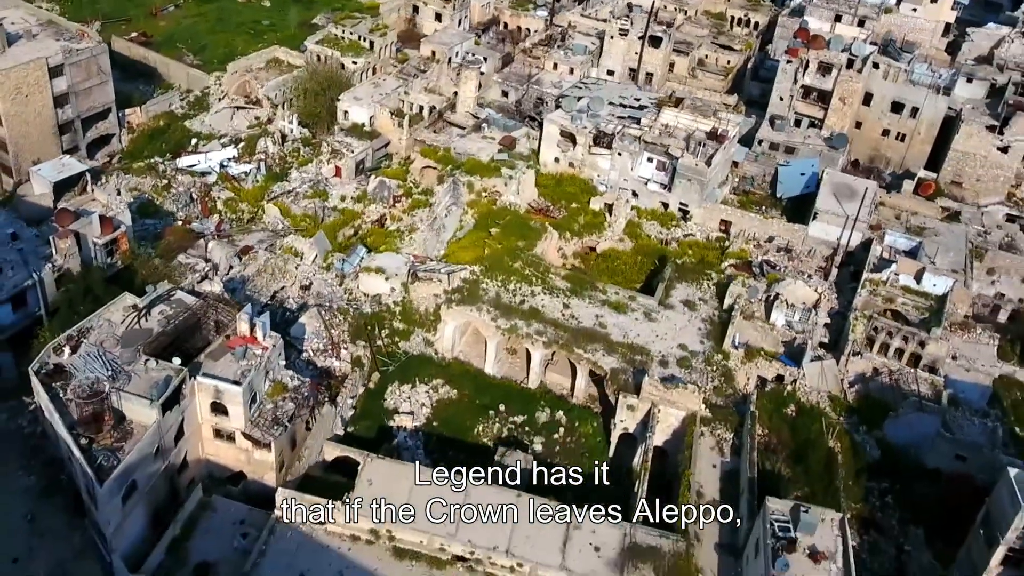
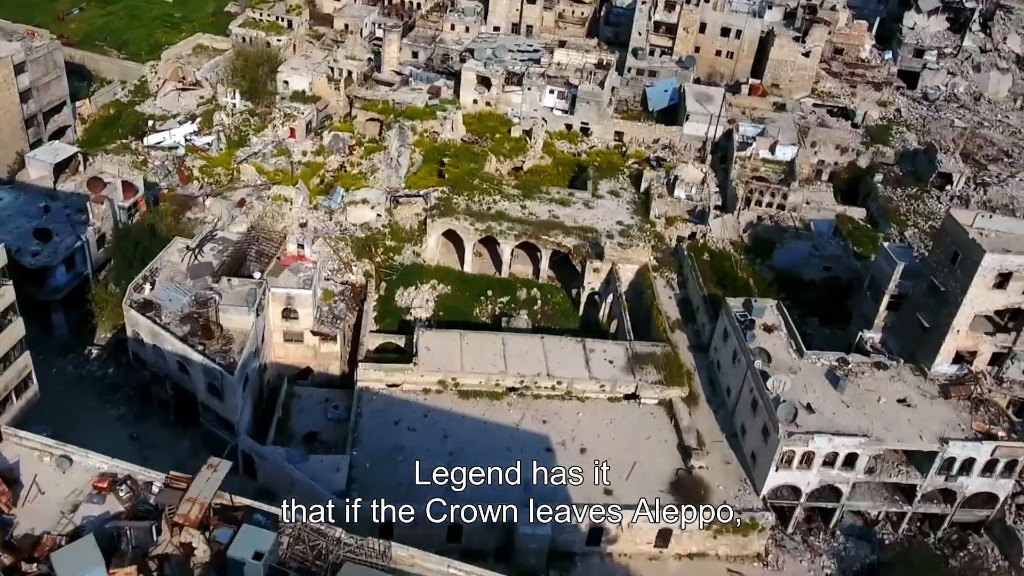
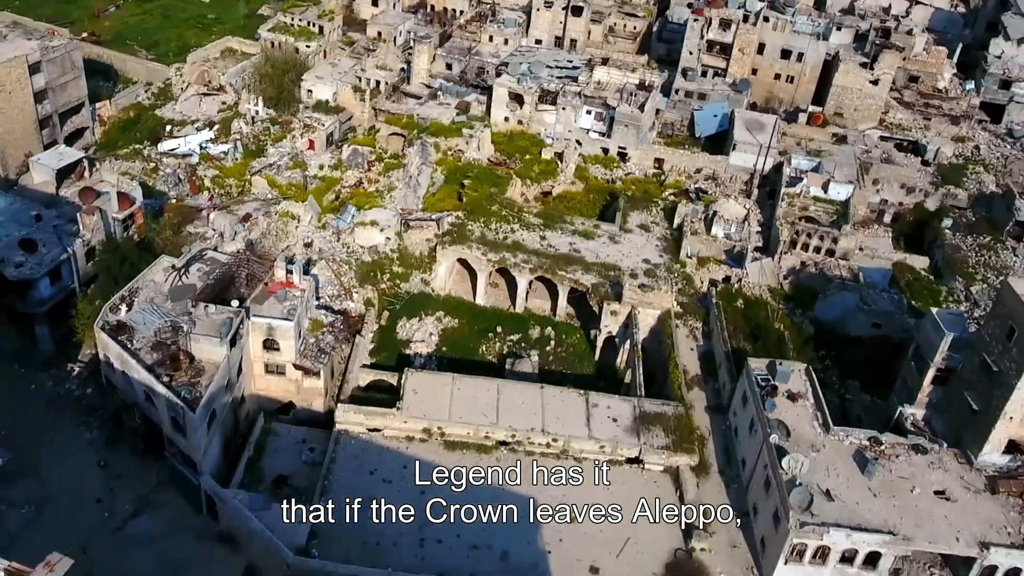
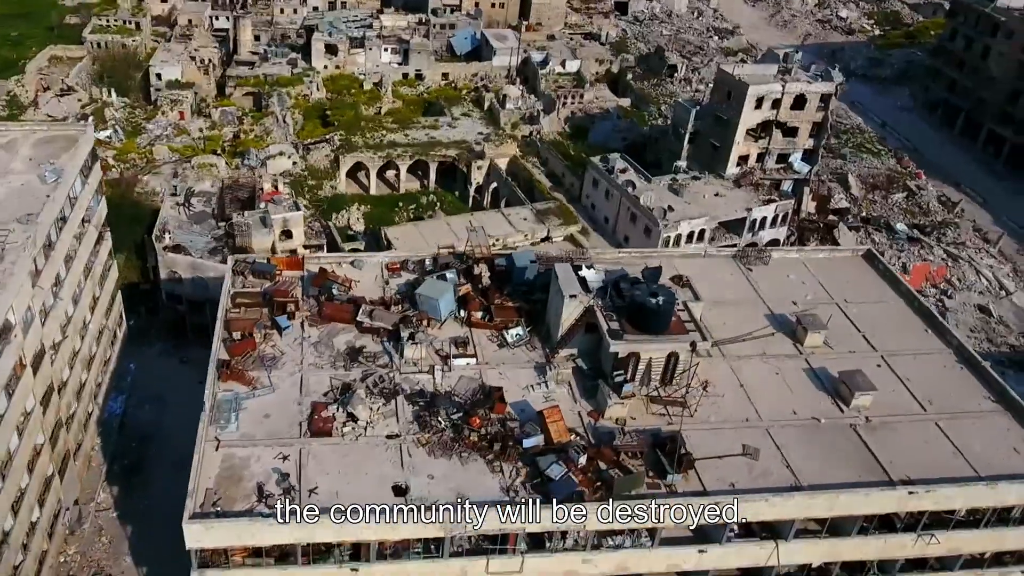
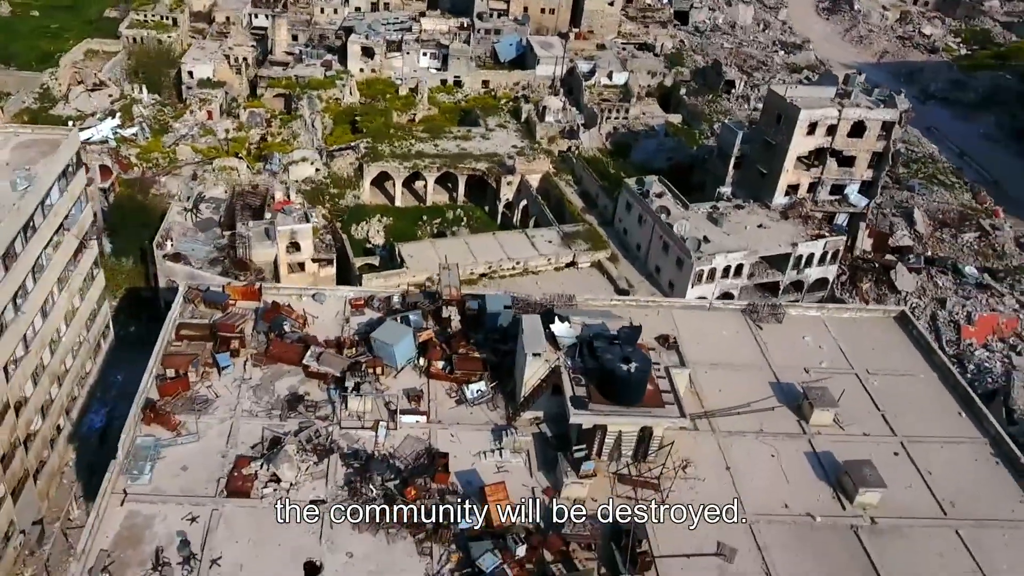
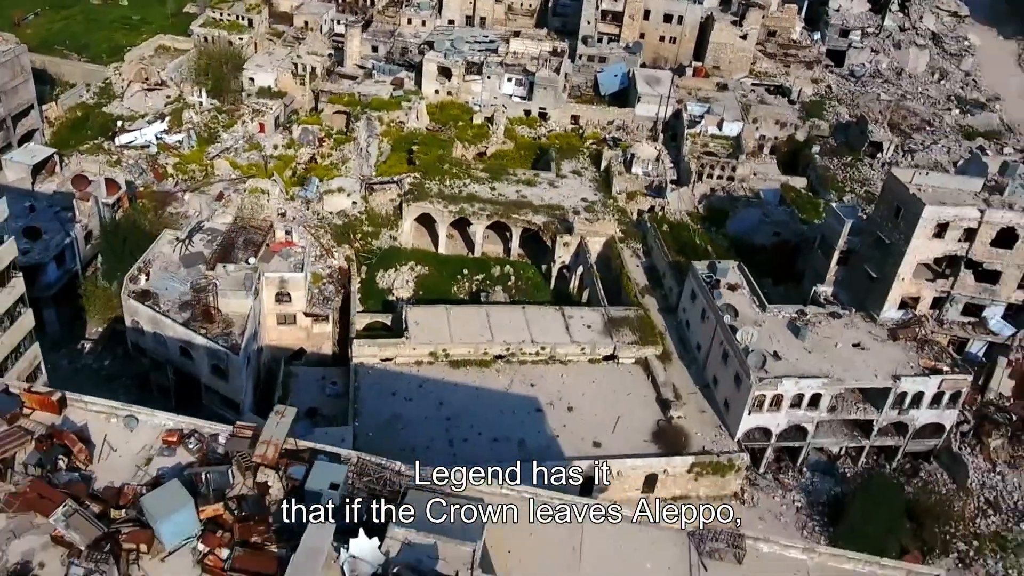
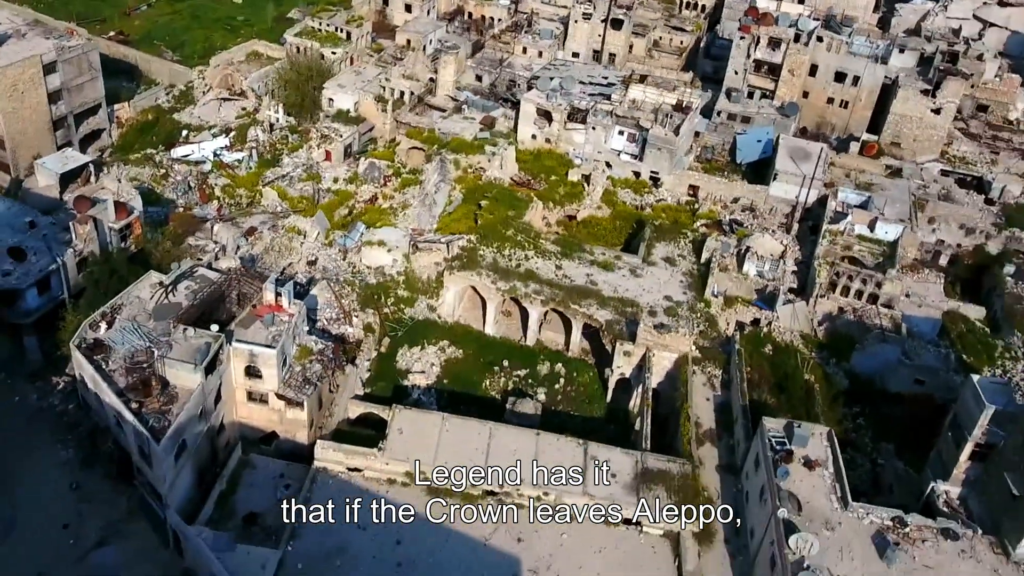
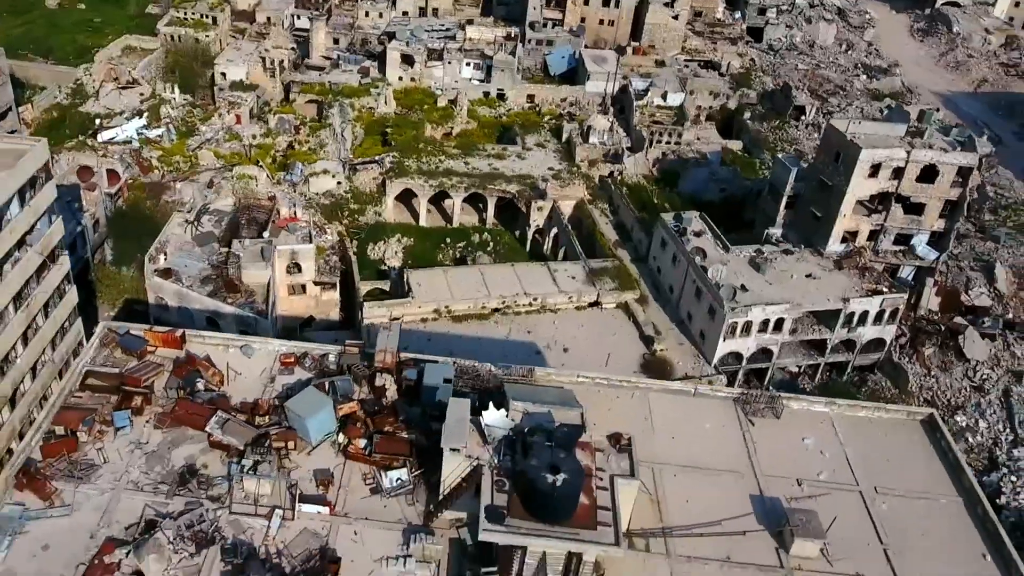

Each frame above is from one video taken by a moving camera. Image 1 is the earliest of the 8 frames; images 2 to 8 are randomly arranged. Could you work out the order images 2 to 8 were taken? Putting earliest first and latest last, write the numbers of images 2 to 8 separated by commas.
7, 3, 2, 6, 8, 5, 4
